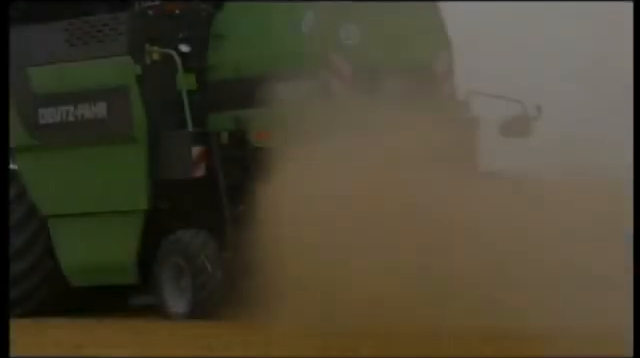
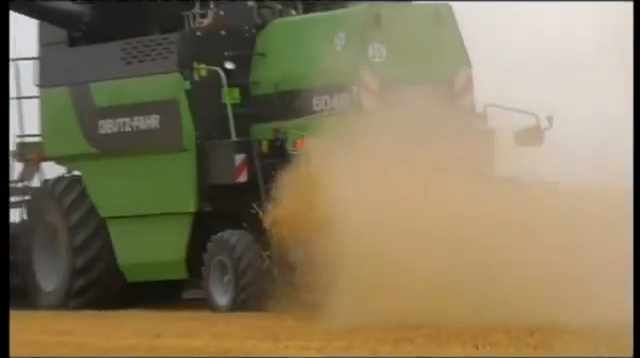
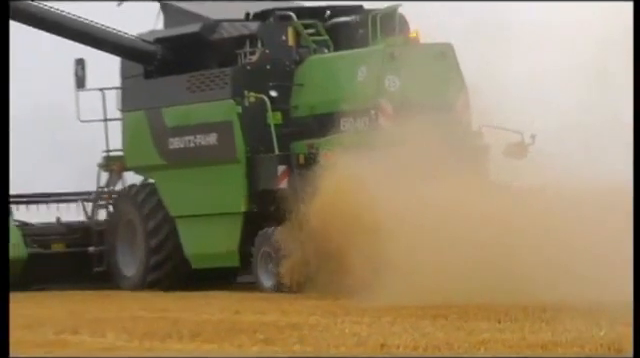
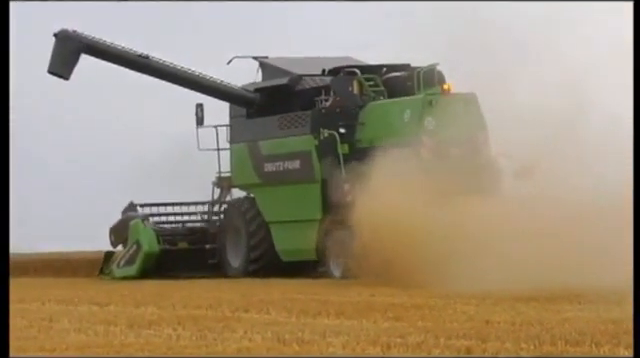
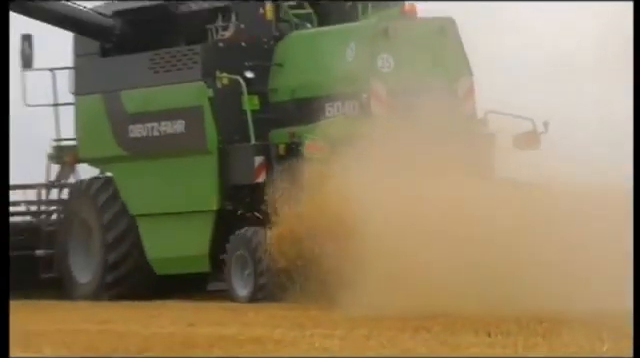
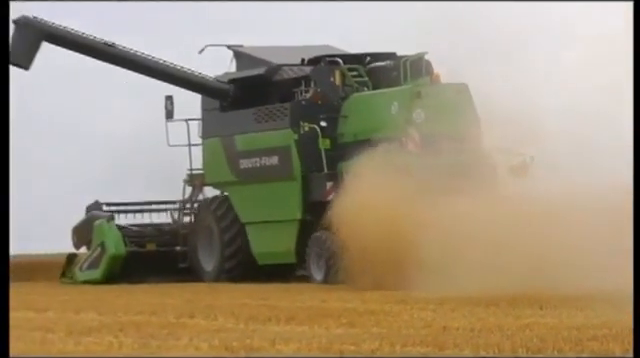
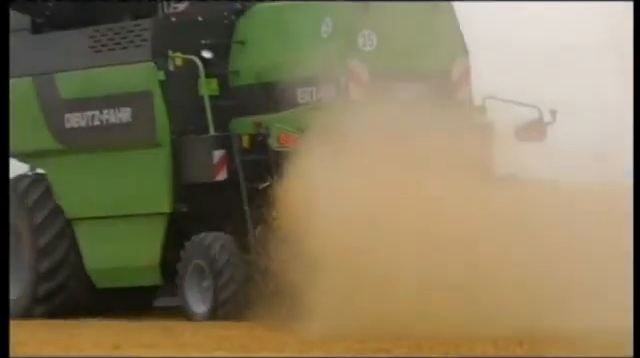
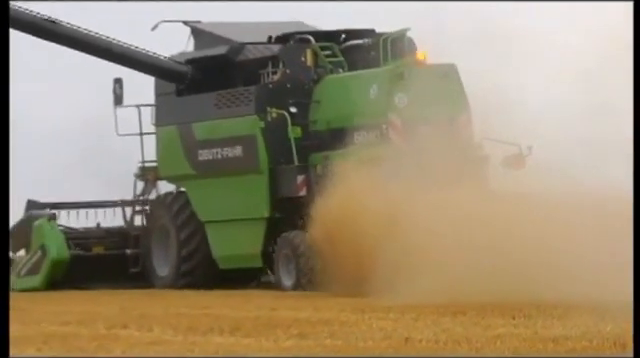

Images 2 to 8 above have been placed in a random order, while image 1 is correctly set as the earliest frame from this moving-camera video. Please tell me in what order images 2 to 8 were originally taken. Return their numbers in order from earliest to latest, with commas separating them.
7, 2, 5, 3, 8, 6, 4
